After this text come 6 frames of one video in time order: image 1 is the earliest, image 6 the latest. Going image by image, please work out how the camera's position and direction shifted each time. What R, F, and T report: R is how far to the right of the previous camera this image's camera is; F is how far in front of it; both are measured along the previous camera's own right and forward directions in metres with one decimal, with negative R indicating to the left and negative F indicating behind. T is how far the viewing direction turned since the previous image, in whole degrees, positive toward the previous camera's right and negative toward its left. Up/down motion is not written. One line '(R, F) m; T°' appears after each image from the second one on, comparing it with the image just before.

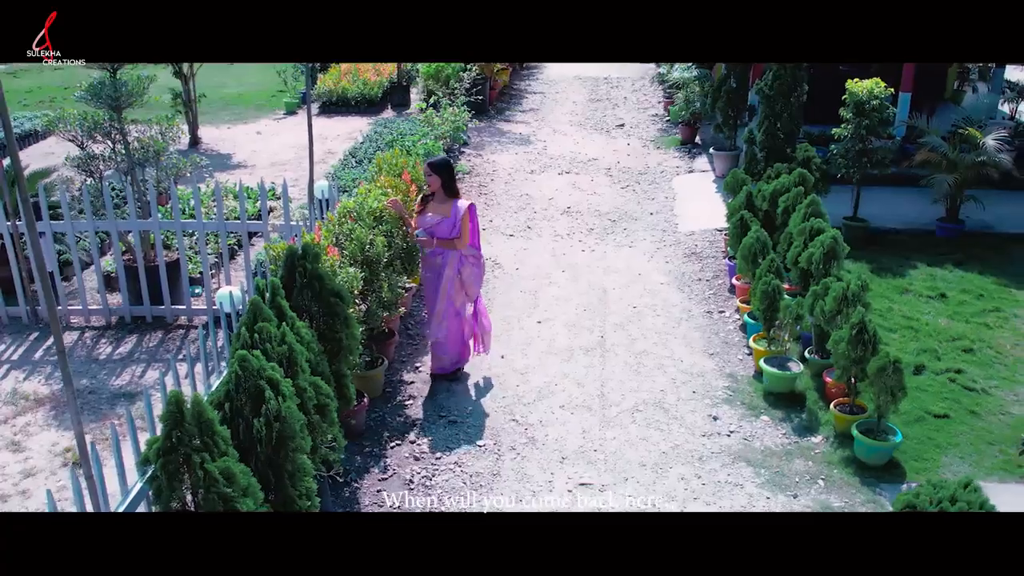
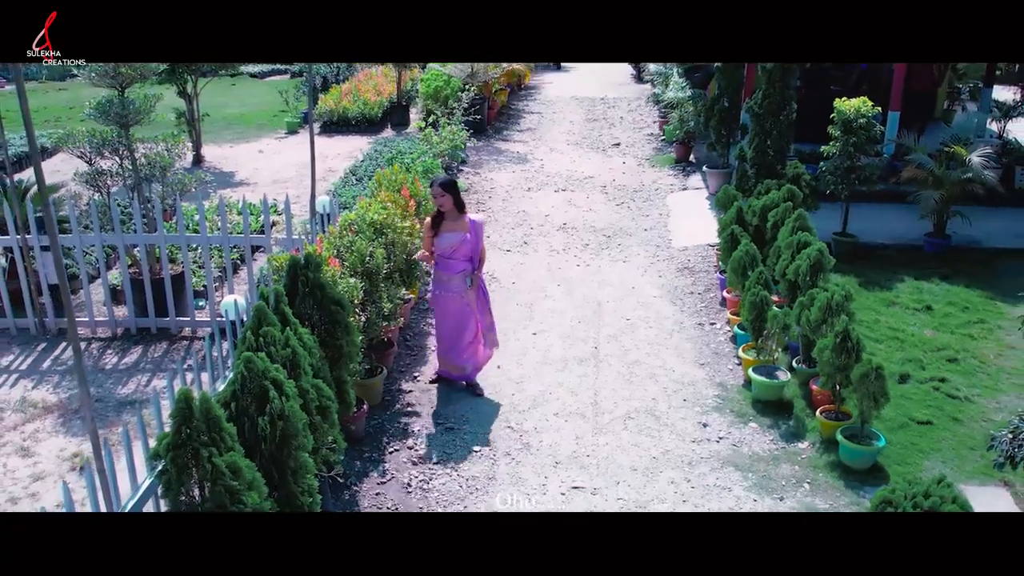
(0.0, -0.2) m; 0°
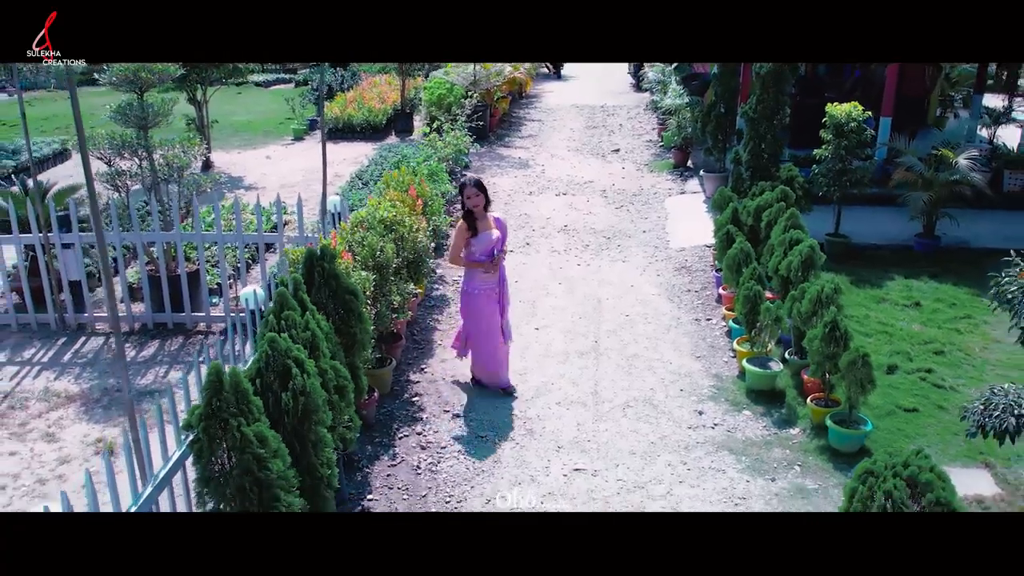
(0.0, -0.3) m; 0°
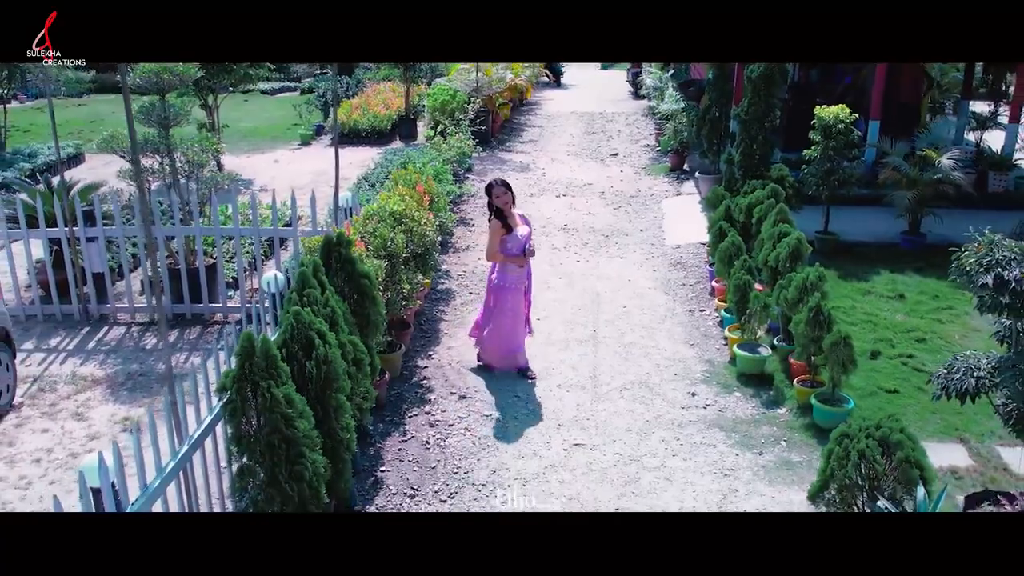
(0.0, -0.4) m; 0°
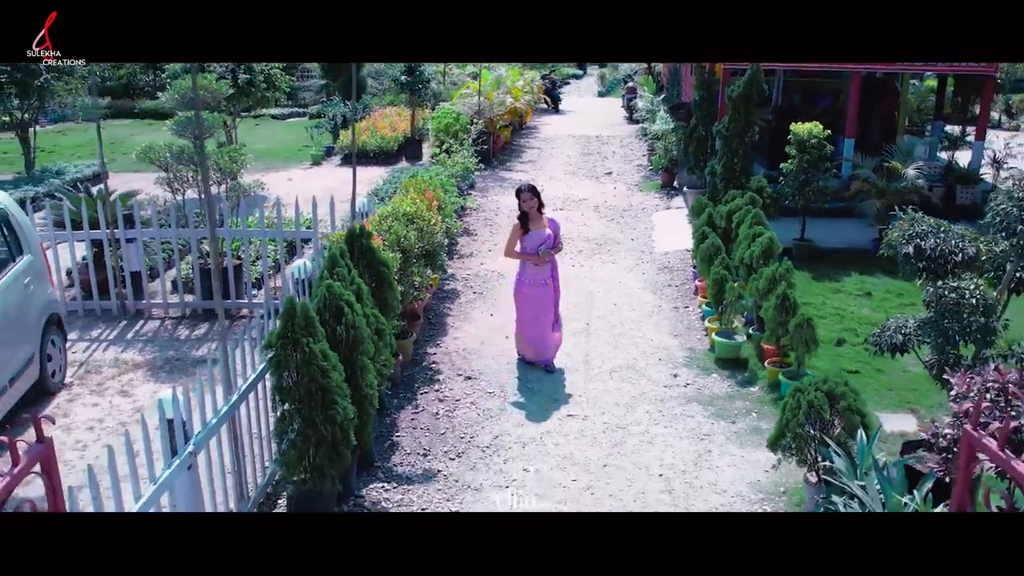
(0.0, -0.7) m; 0°
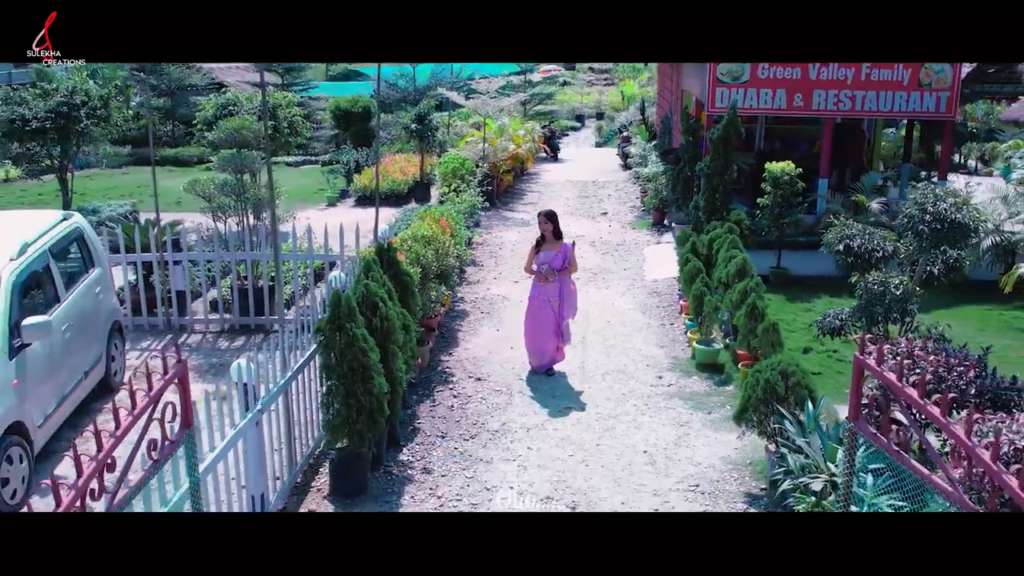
(0.0, -1.0) m; 0°
